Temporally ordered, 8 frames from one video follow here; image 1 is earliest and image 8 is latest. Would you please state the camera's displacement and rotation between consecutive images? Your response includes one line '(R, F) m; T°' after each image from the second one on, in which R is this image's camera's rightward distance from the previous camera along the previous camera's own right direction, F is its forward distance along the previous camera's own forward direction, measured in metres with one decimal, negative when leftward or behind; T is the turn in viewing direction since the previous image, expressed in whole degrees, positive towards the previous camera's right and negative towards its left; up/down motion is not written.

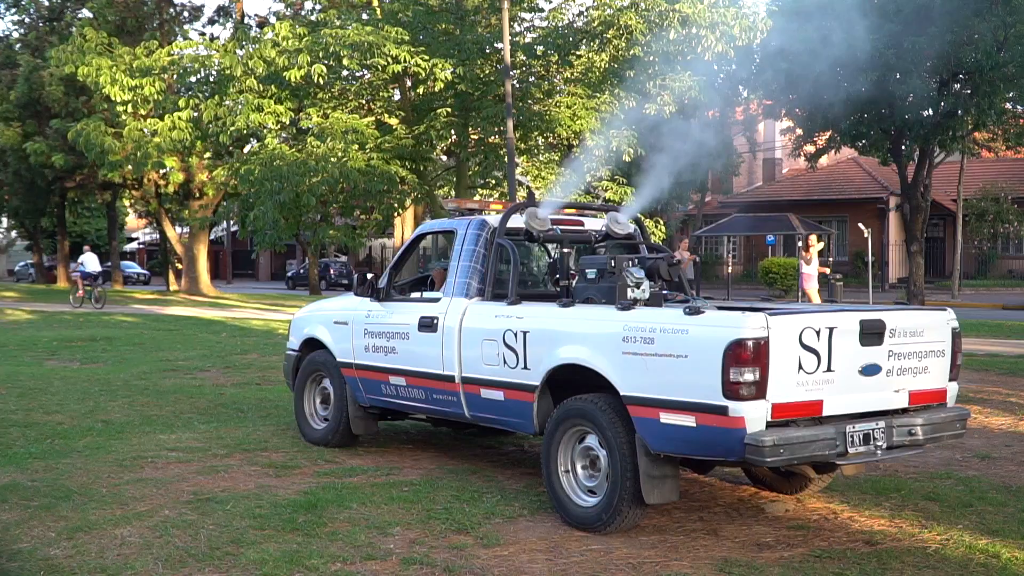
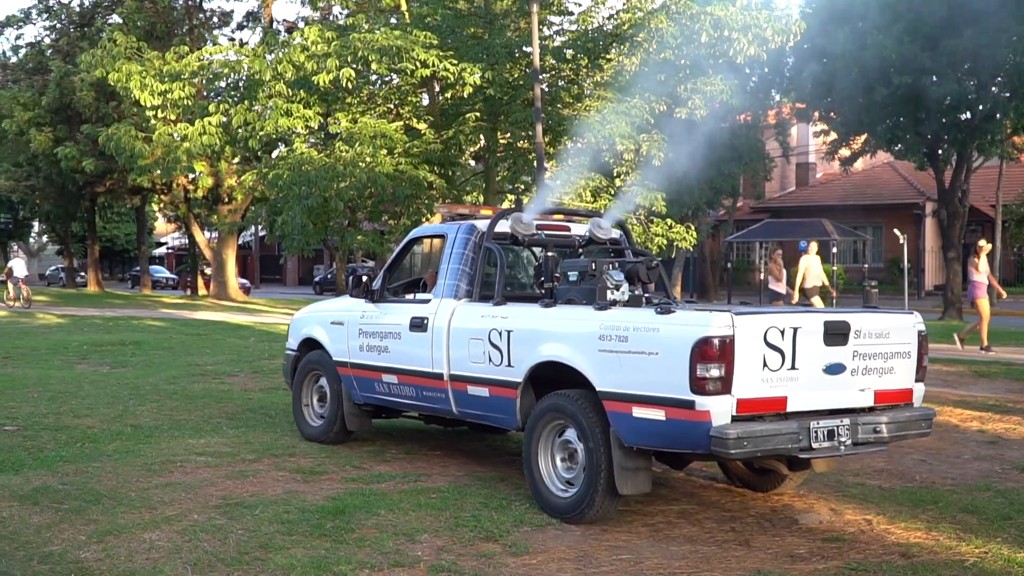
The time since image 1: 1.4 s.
(+0.1, +0.1) m; -2°
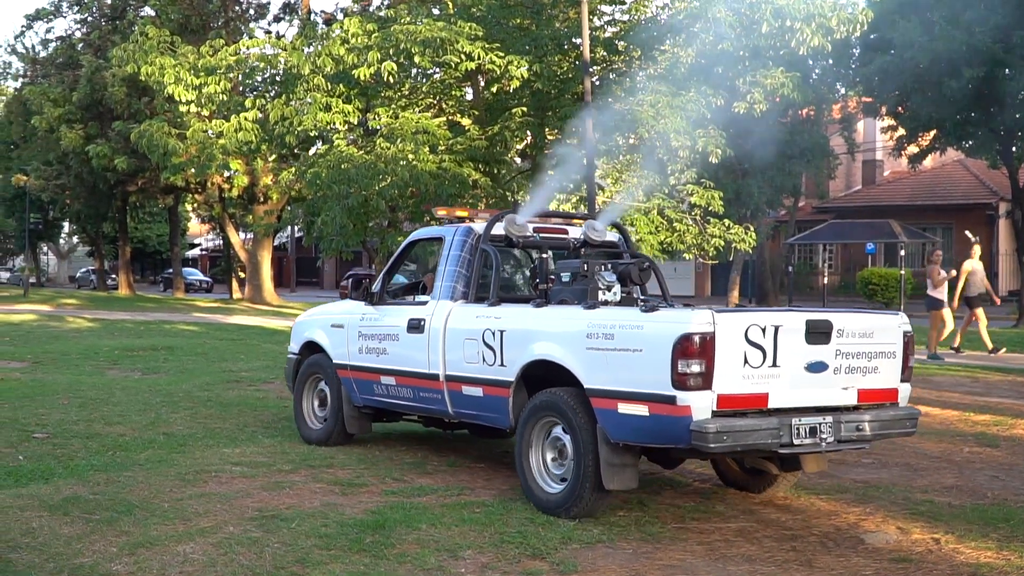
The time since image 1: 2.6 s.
(0.0, +0.5) m; -2°
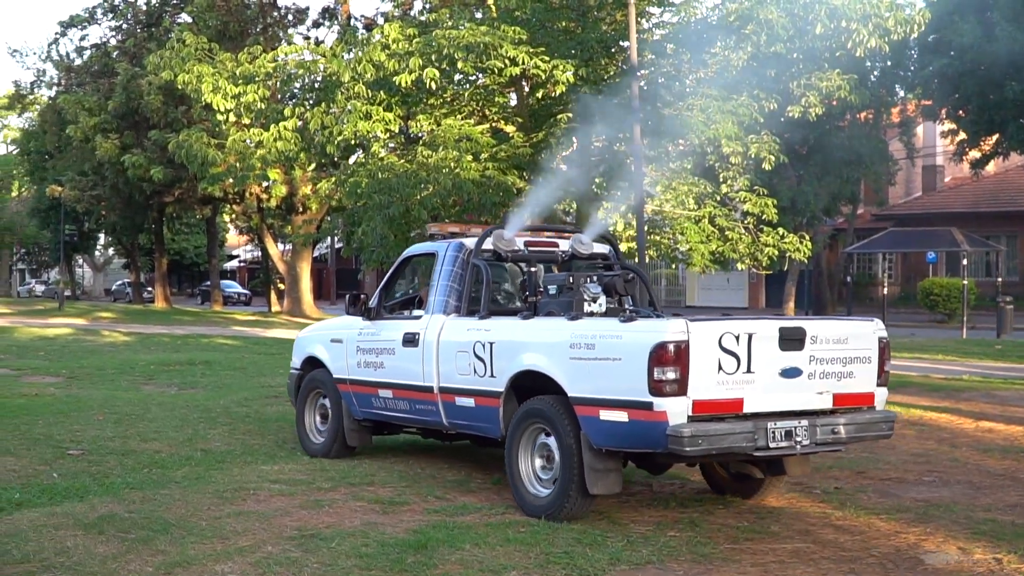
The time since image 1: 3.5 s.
(-0.1, +0.3) m; -2°
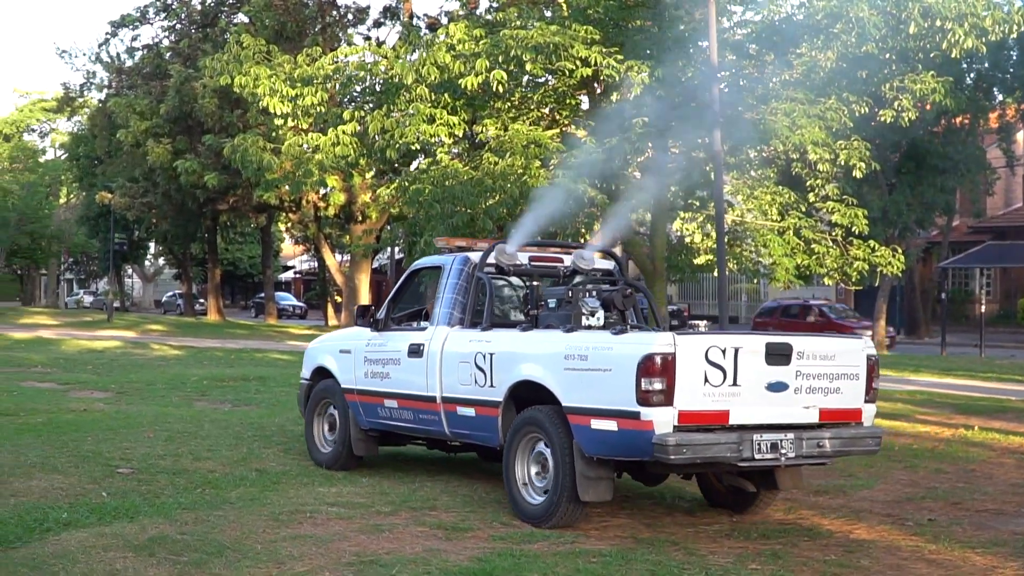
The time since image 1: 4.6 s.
(-0.2, +0.5) m; -2°
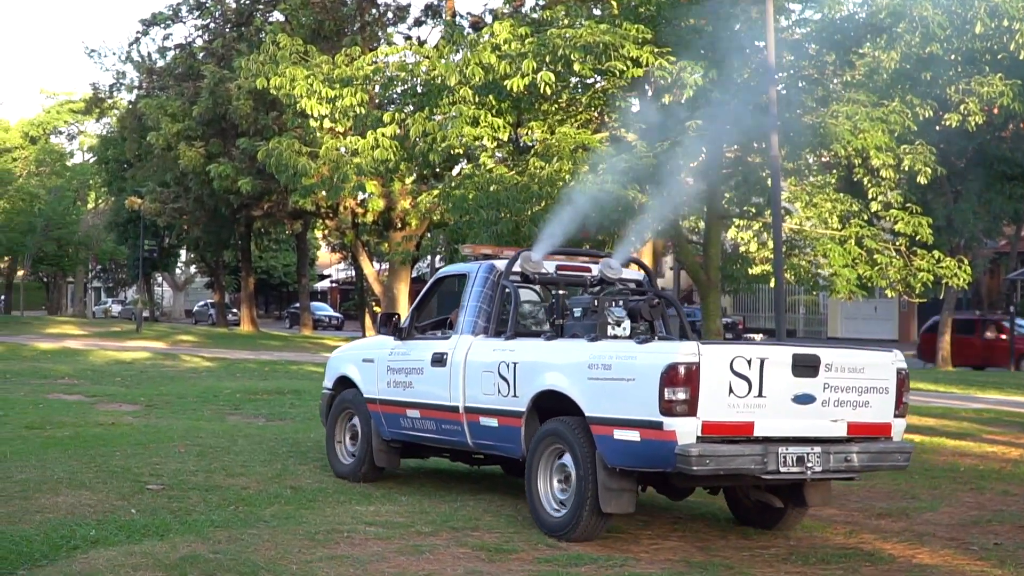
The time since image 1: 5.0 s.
(-0.2, +0.4) m; -1°
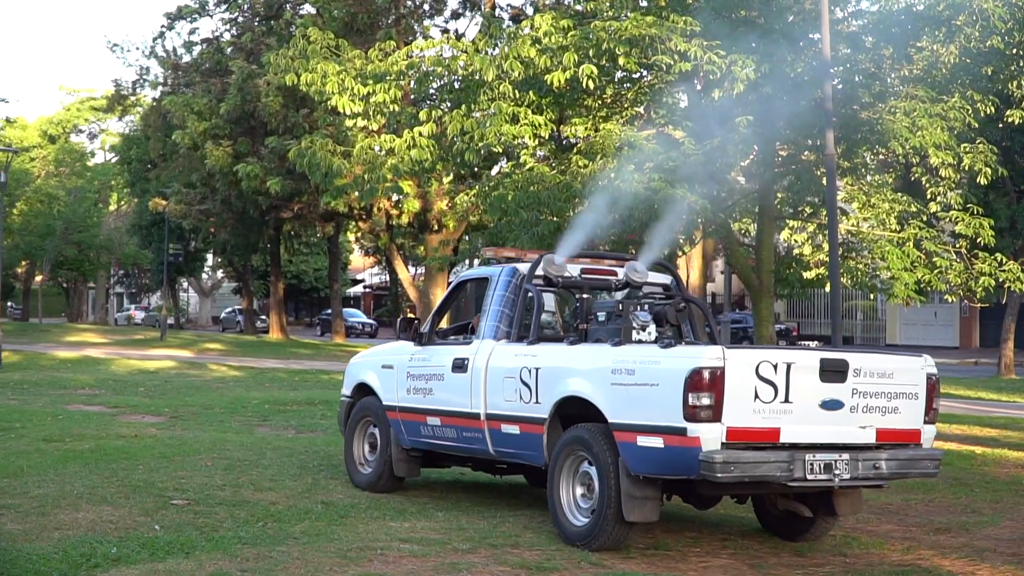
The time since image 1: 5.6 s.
(-0.3, +0.4) m; 0°
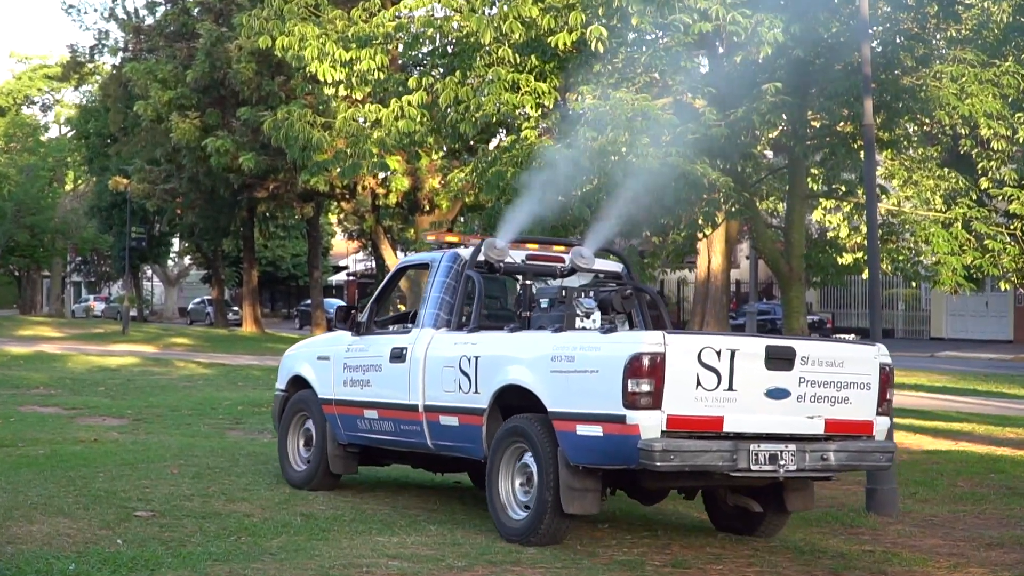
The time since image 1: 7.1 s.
(+0.1, +0.9) m; 0°
